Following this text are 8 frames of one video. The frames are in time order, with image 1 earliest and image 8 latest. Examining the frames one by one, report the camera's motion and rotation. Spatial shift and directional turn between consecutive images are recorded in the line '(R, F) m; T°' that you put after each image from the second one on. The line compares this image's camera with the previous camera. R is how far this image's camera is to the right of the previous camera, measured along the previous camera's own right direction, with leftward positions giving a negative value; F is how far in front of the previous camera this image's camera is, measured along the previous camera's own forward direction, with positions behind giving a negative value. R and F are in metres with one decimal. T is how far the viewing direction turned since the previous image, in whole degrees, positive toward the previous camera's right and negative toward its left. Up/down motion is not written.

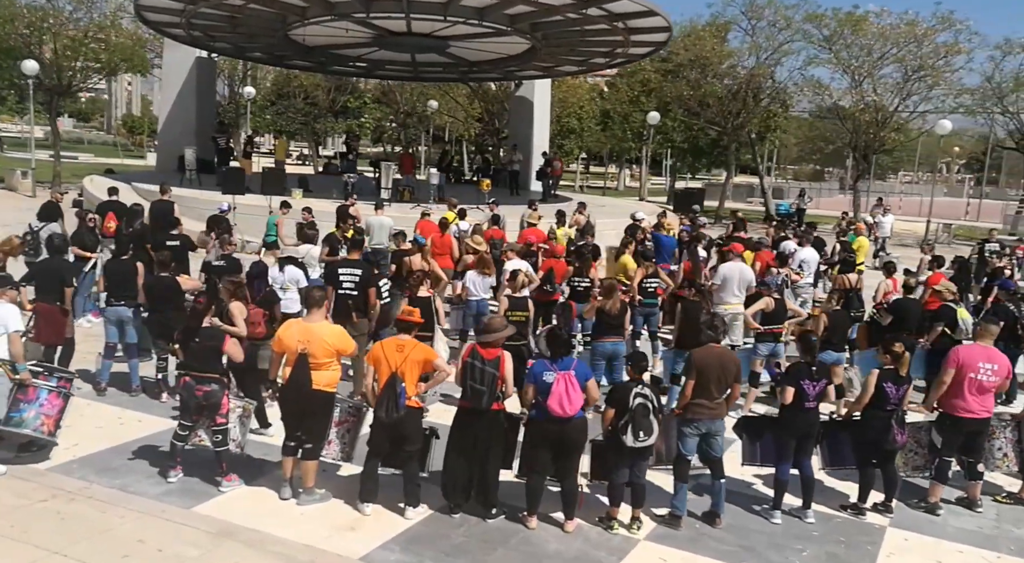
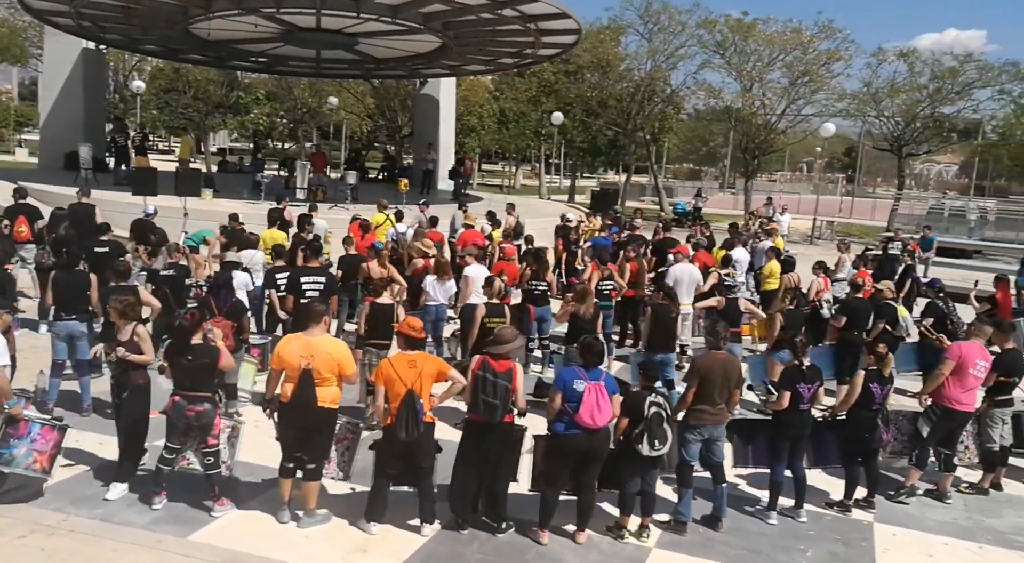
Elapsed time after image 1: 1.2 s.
(-0.8, +0.1) m; +7°
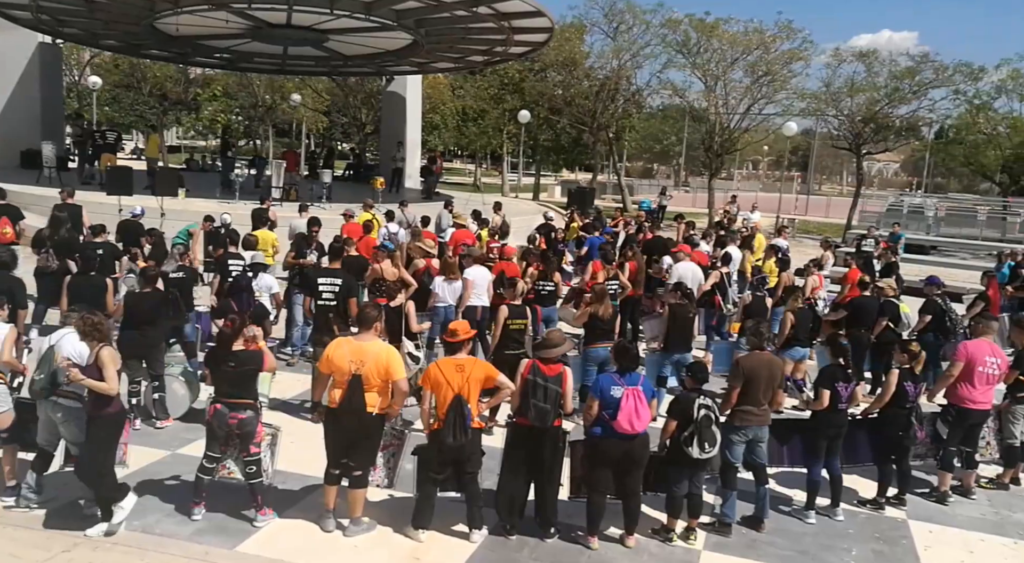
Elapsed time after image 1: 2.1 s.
(-0.6, +0.1) m; +3°
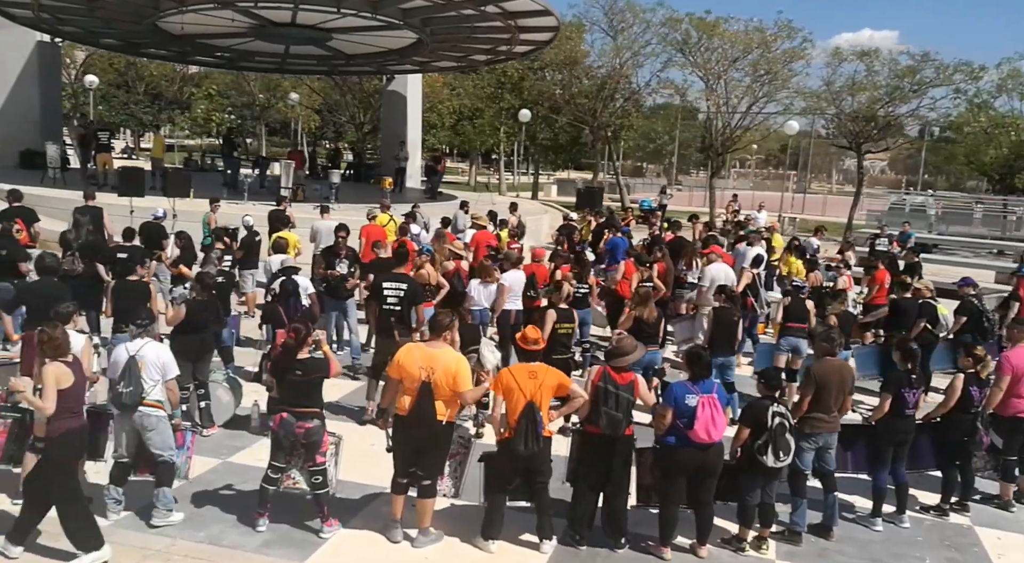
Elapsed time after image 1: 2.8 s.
(-0.5, +0.1) m; +1°
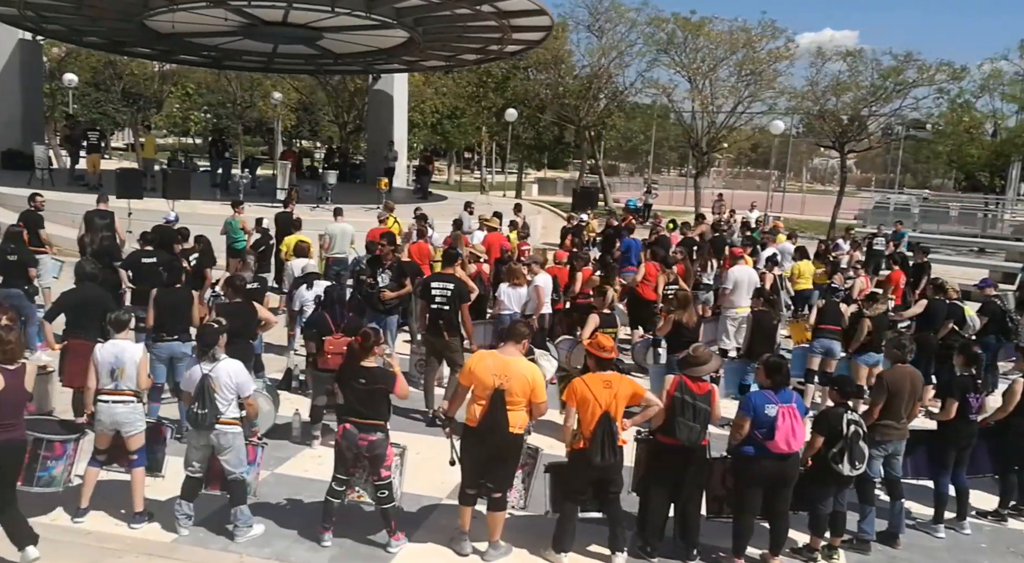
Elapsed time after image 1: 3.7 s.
(-0.6, +0.1) m; +1°
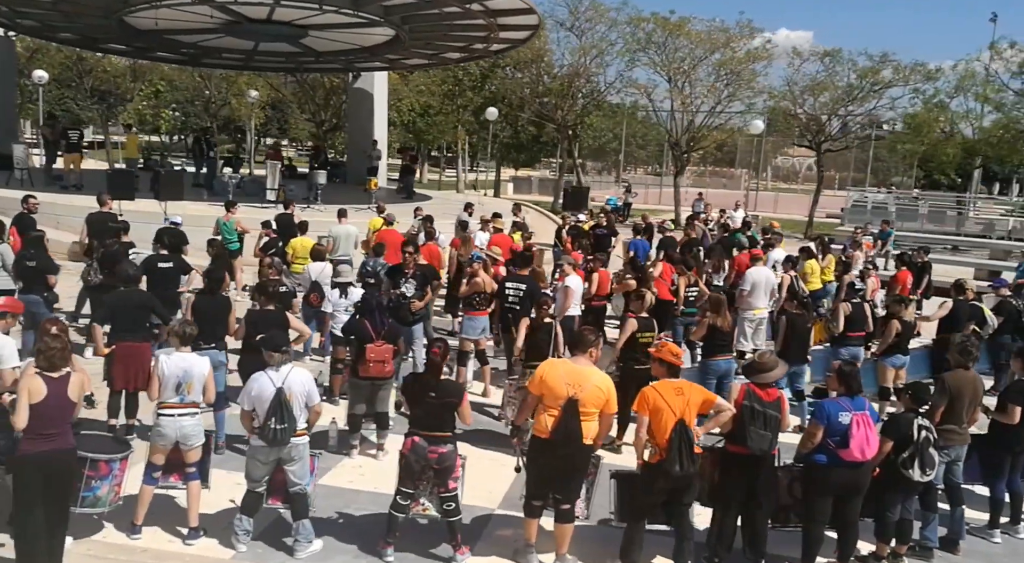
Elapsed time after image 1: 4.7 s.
(-0.6, +0.1) m; +2°
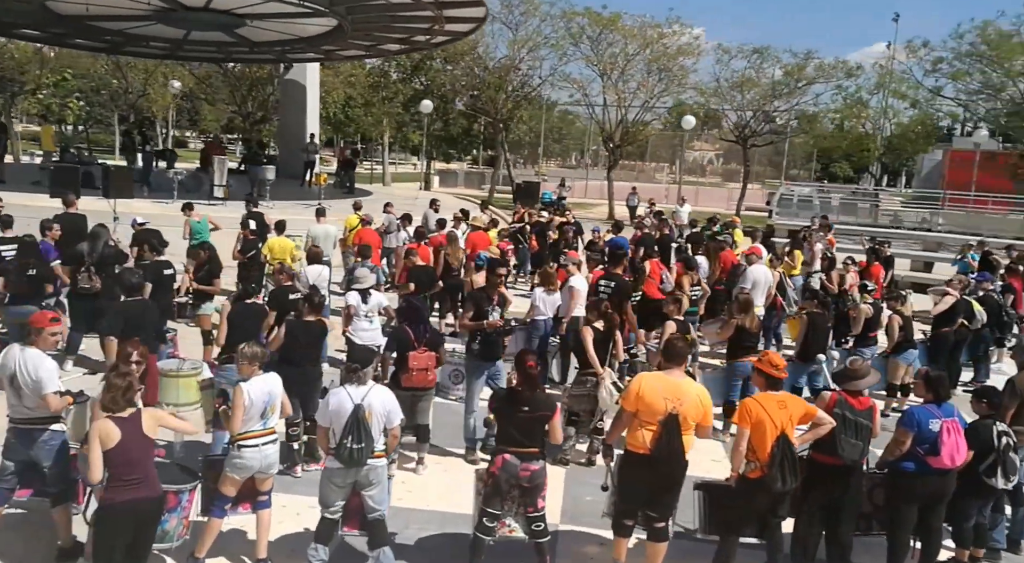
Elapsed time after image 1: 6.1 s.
(-1.0, +0.3) m; +5°
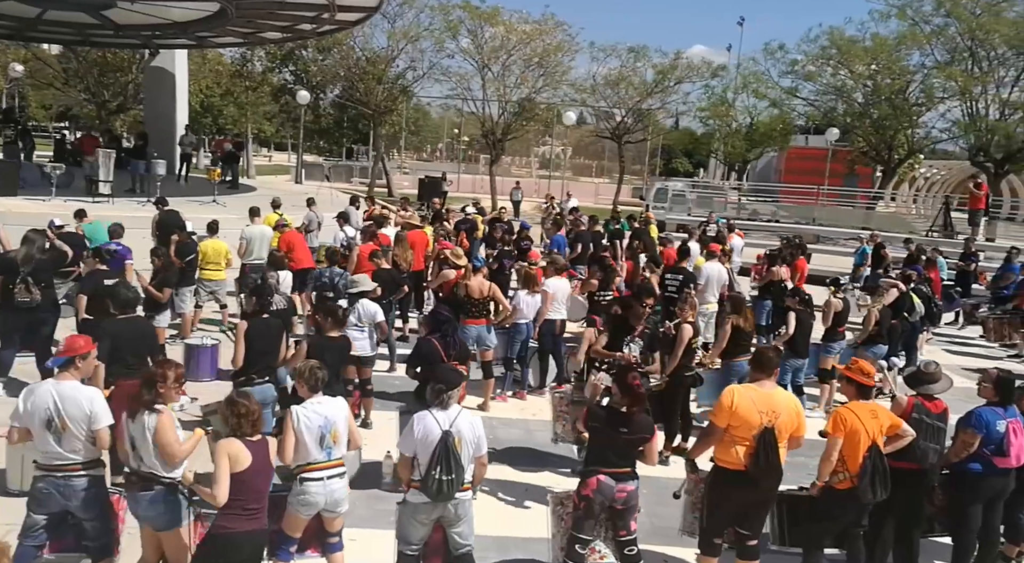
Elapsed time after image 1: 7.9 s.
(-1.3, +0.5) m; +9°
